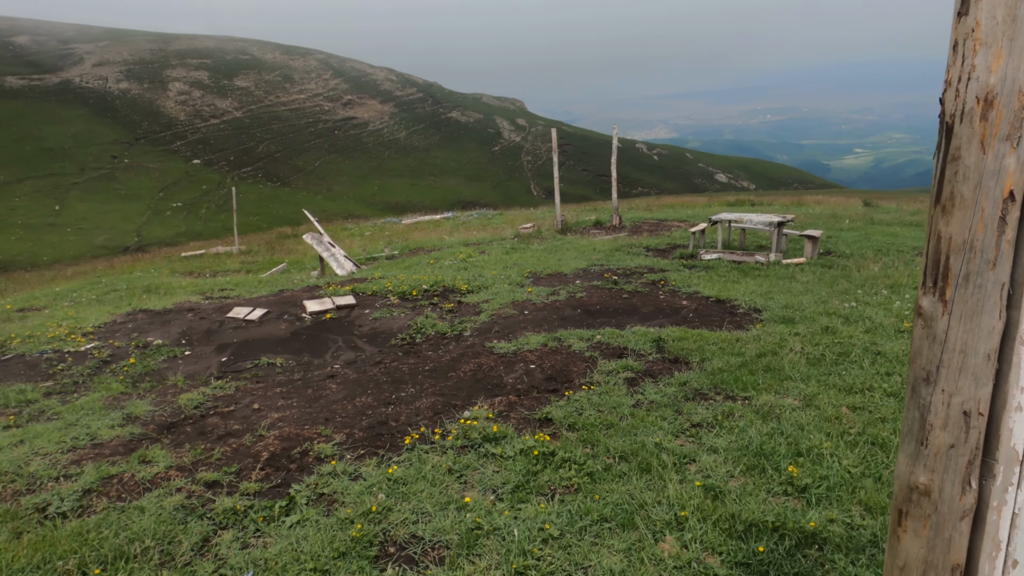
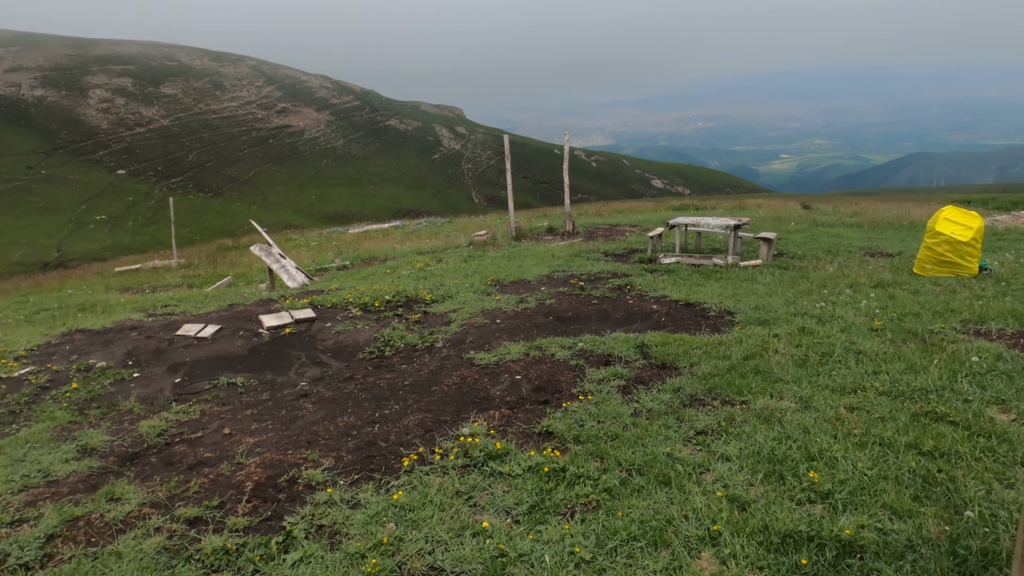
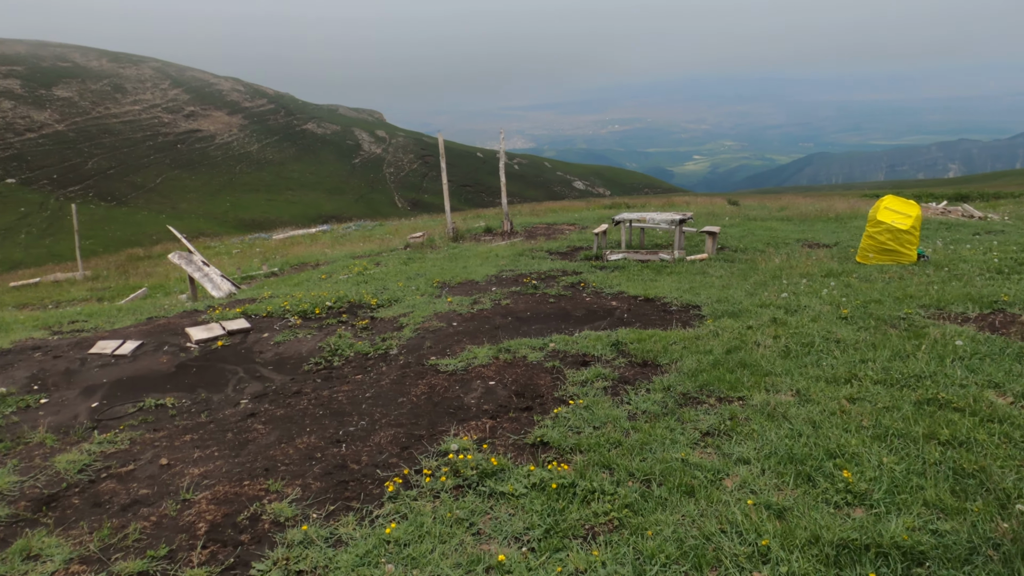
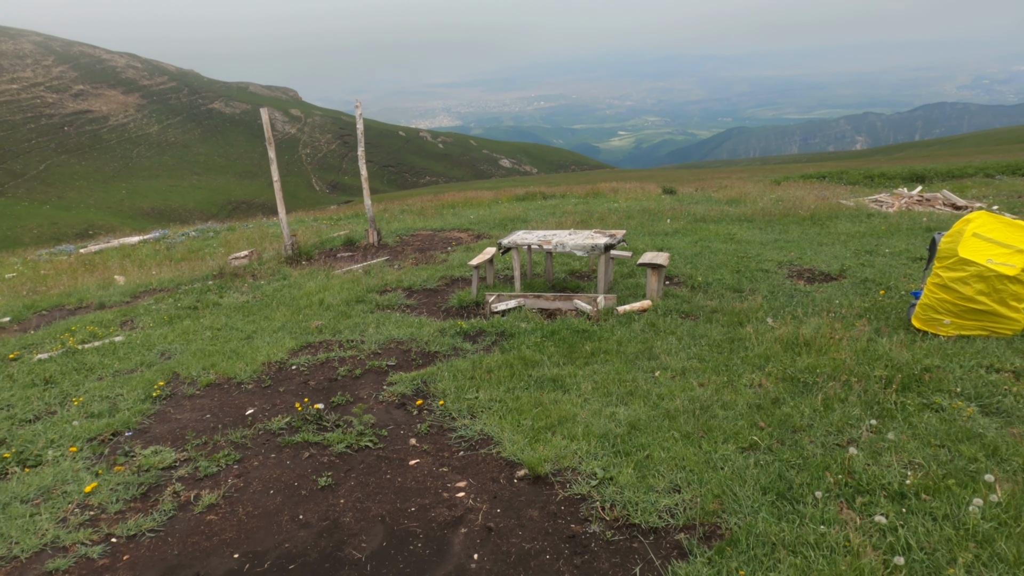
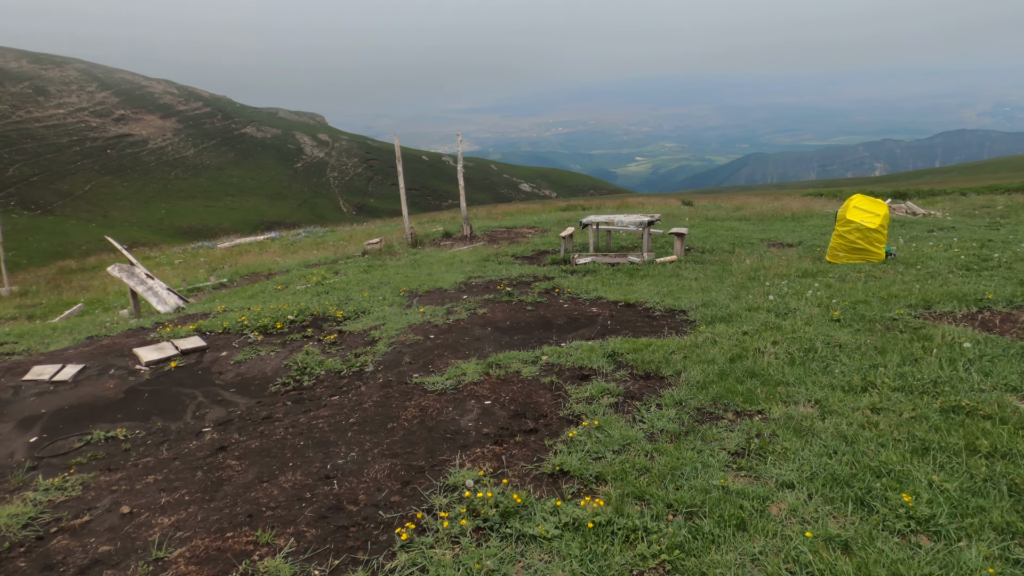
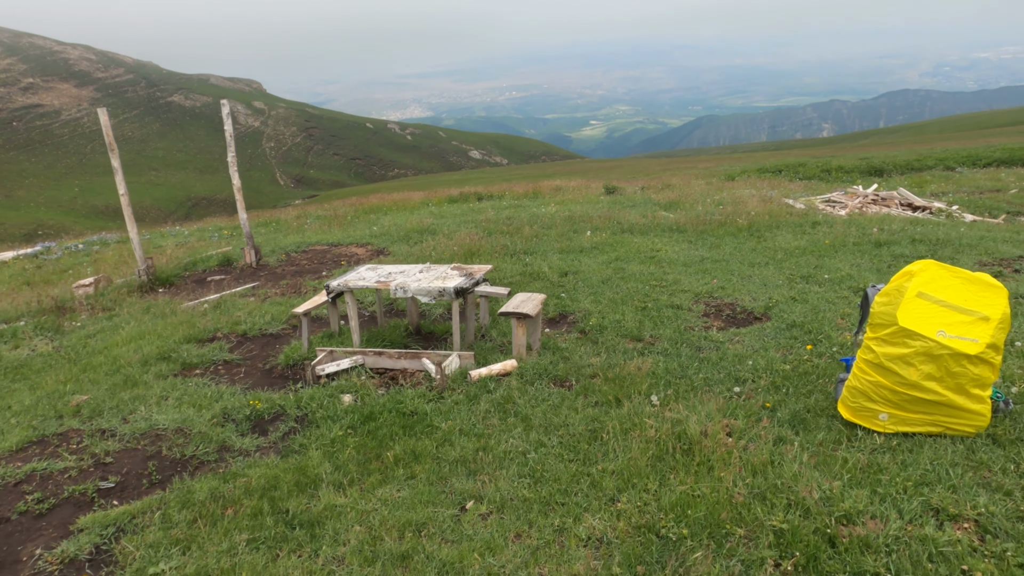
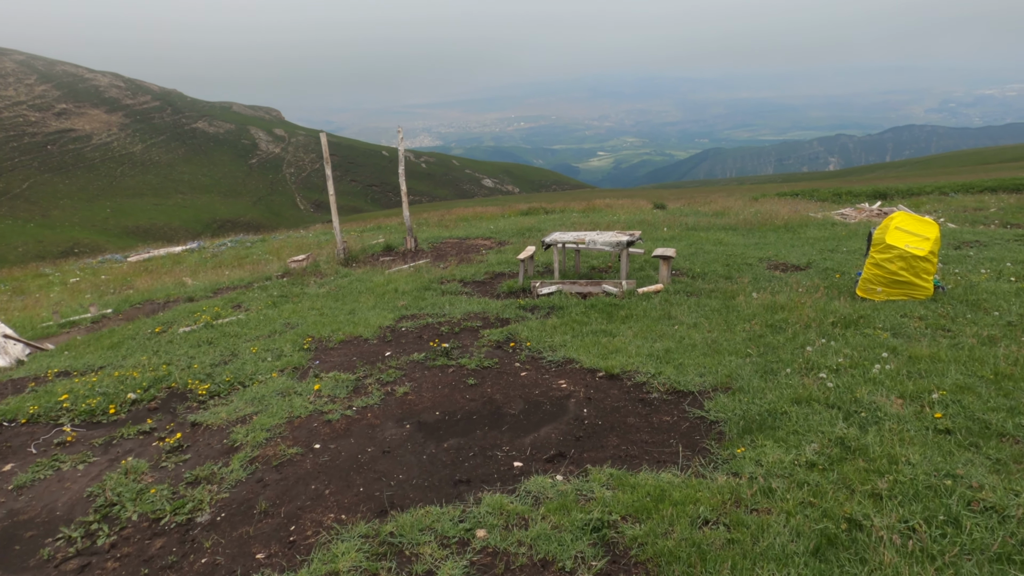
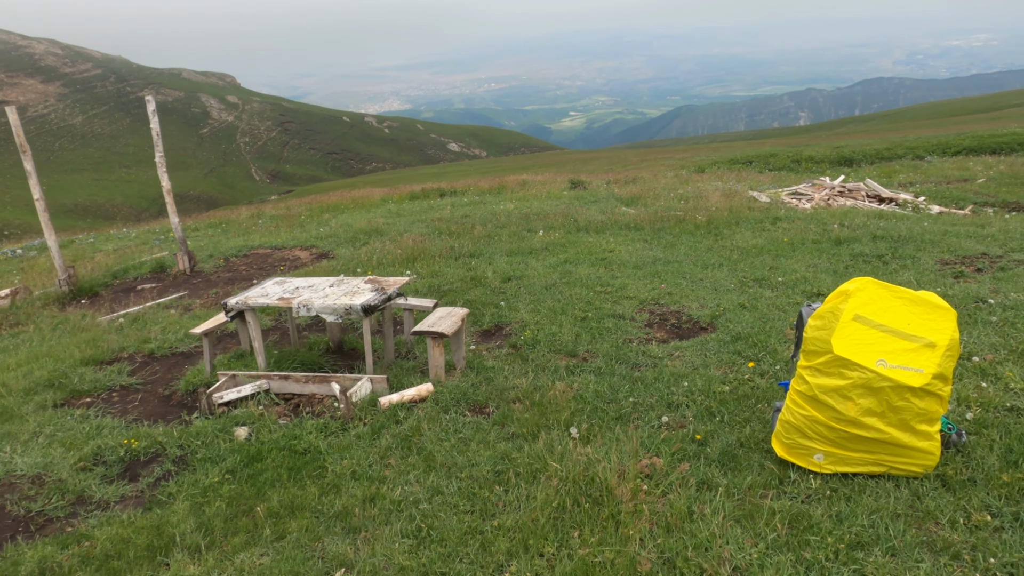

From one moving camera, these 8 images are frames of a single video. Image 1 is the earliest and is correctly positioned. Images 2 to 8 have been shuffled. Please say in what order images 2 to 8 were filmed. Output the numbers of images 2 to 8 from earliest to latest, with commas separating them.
2, 3, 5, 7, 4, 6, 8
